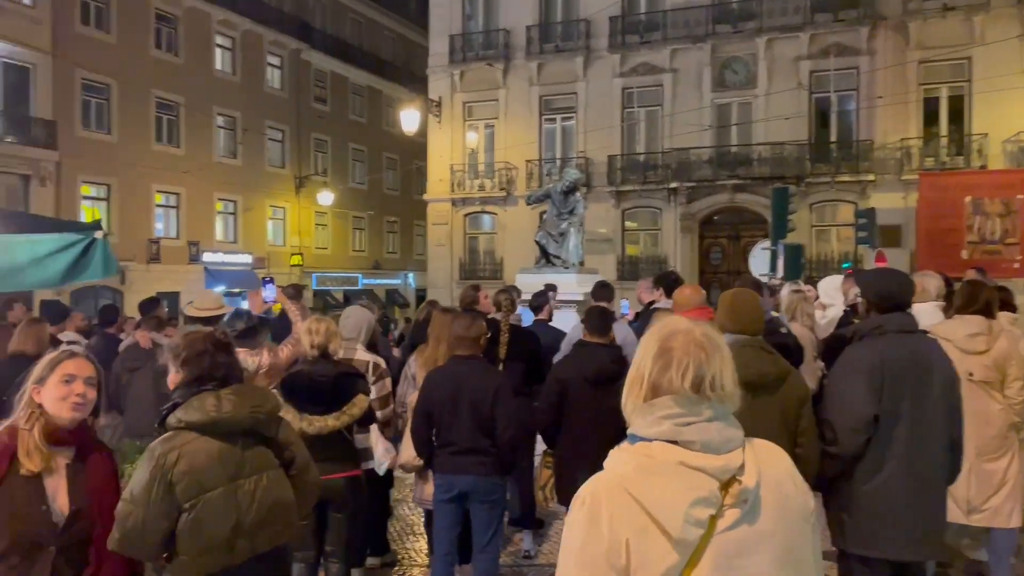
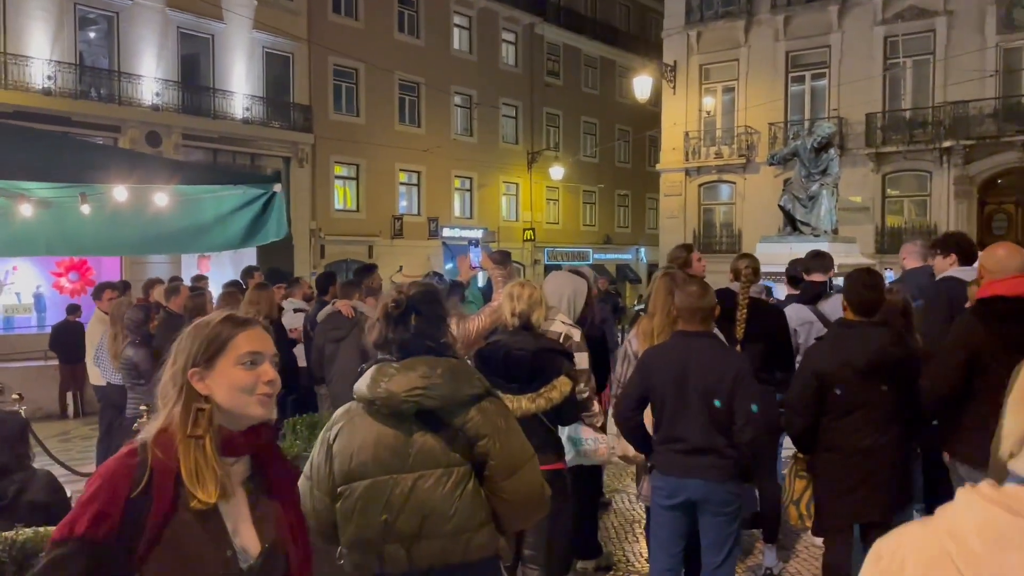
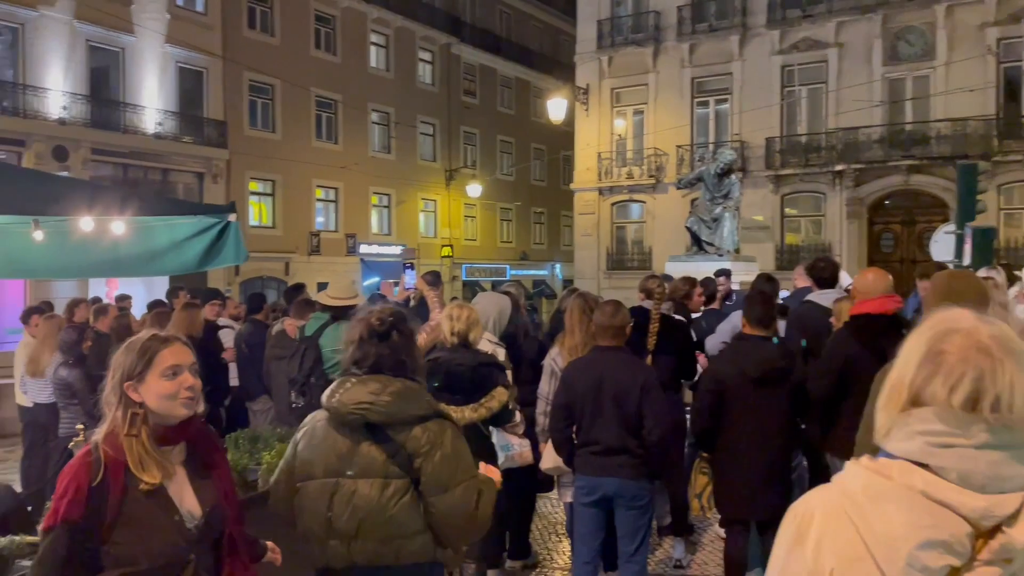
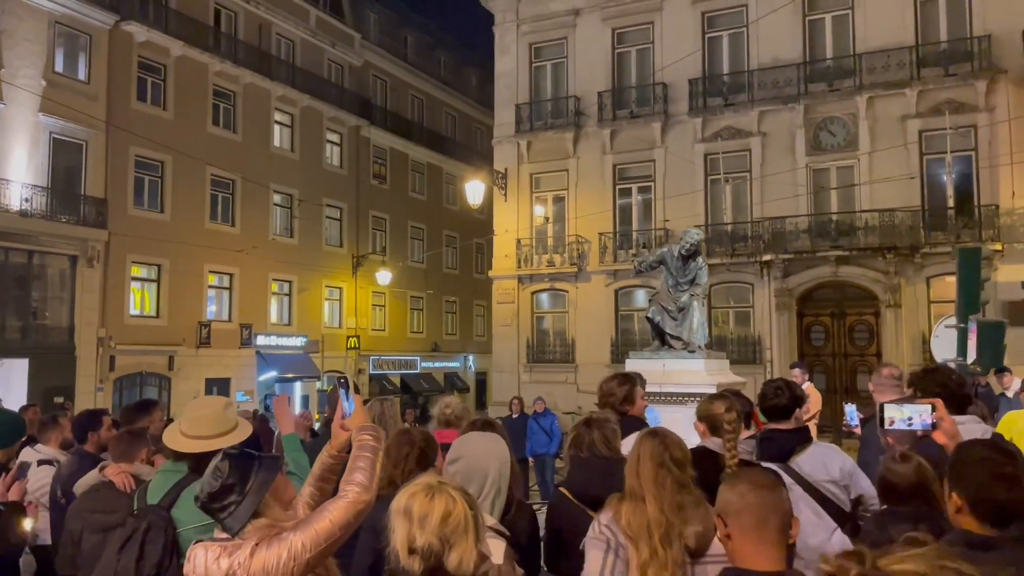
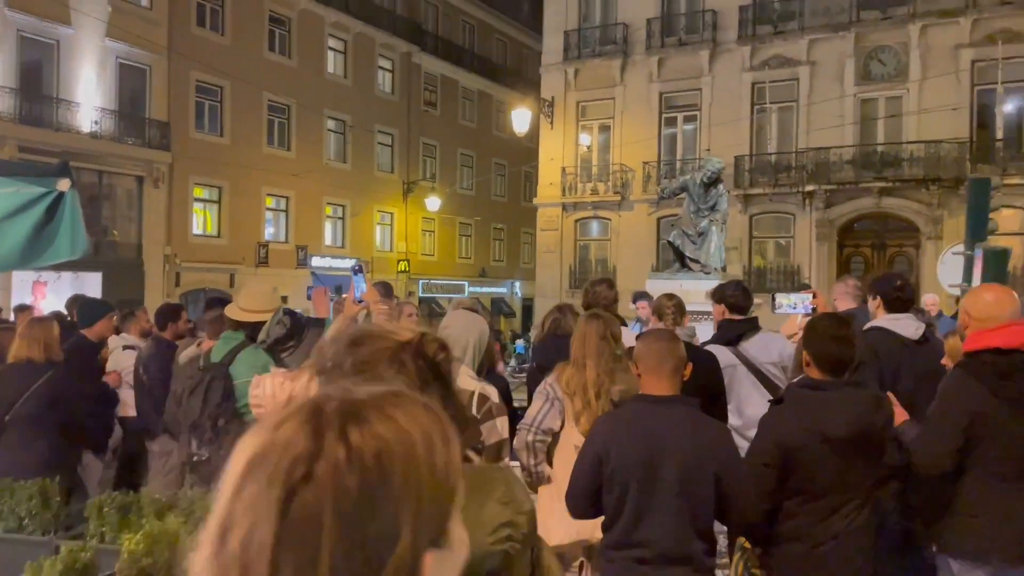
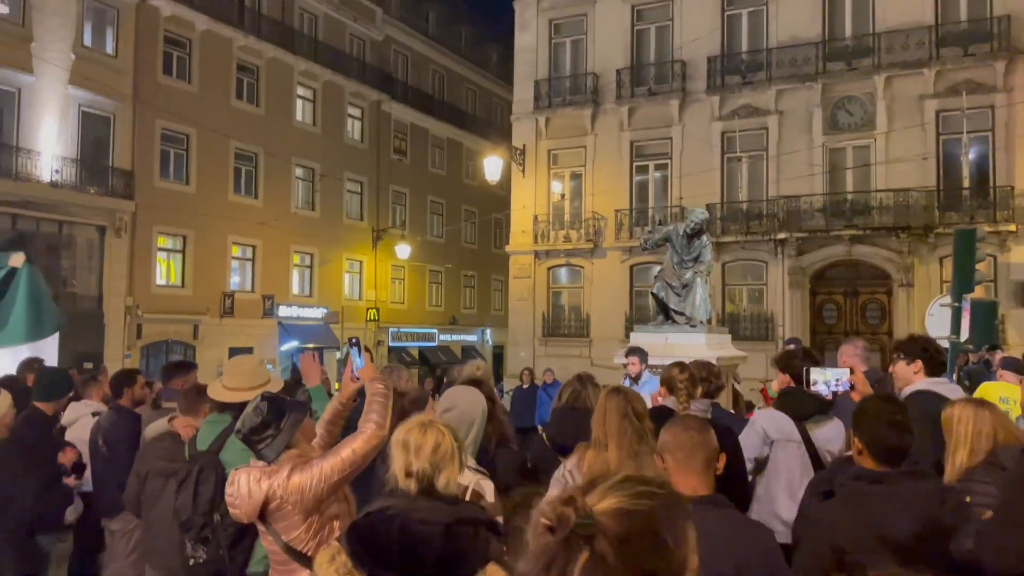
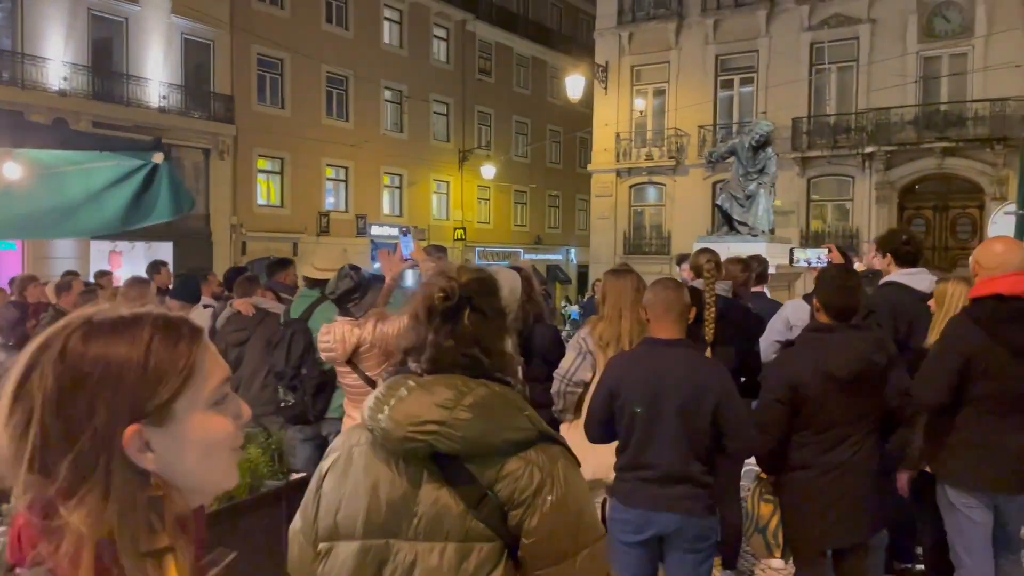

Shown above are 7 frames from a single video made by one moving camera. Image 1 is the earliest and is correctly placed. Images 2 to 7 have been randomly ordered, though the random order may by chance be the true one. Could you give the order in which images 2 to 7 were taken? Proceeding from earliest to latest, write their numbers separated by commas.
3, 2, 7, 5, 6, 4
